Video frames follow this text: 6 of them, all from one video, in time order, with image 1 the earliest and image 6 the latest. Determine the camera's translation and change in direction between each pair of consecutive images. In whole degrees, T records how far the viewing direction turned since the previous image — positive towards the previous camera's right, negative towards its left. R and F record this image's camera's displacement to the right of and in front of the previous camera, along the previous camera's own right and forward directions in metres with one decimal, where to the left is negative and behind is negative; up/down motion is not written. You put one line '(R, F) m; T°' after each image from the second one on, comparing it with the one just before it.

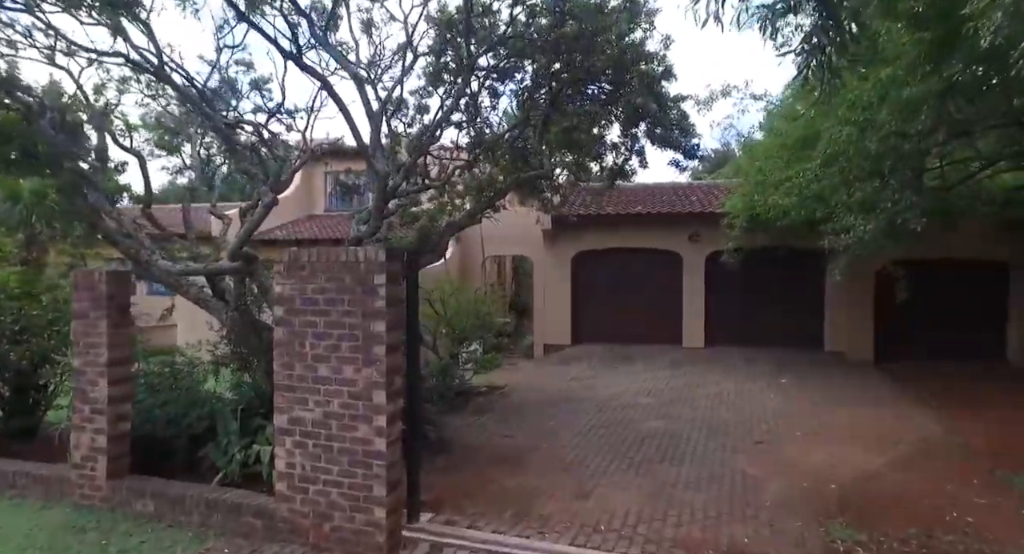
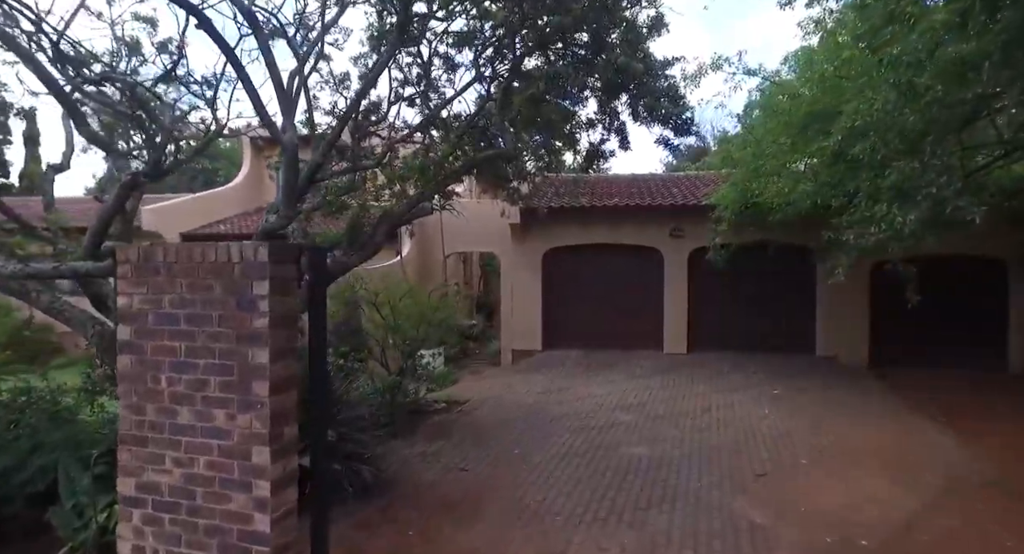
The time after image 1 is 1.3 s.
(+0.2, +1.5) m; +2°
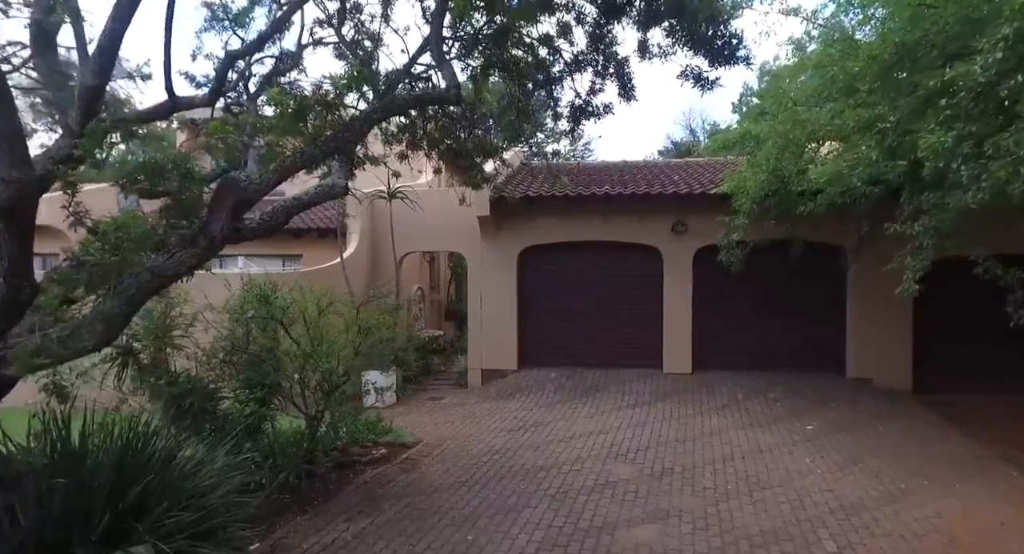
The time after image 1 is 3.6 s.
(+0.3, +2.7) m; +1°
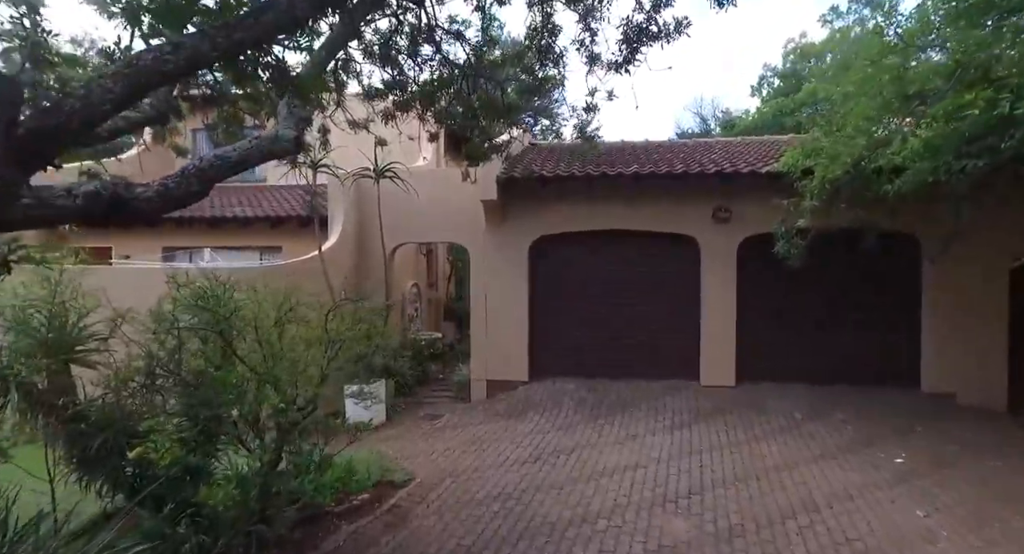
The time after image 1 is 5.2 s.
(-0.2, +1.9) m; 0°
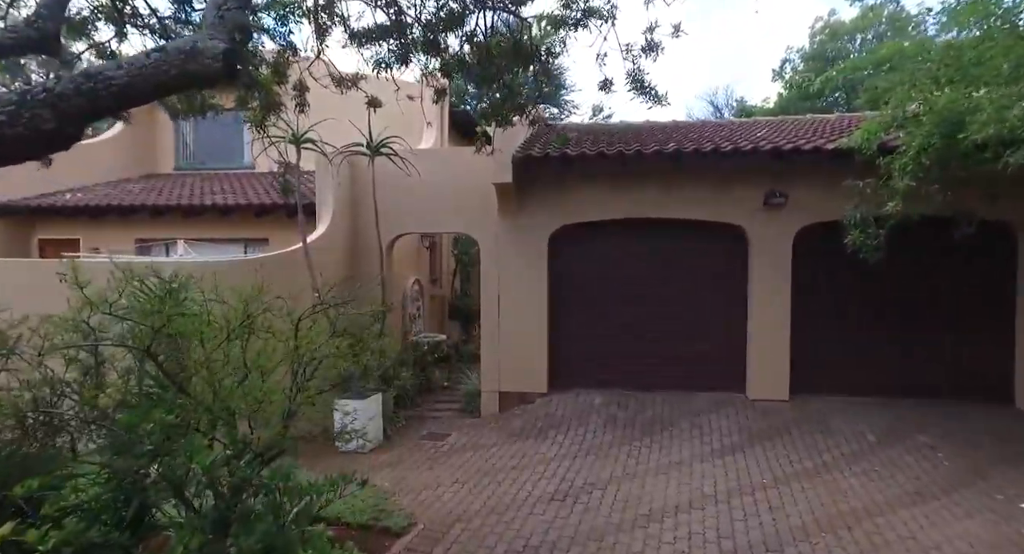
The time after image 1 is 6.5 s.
(-0.2, +1.5) m; 0°
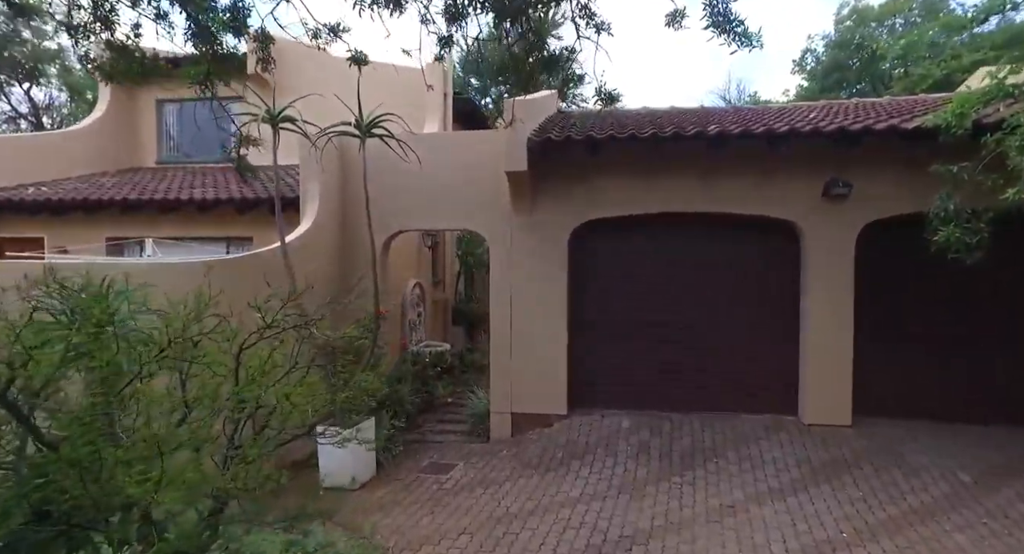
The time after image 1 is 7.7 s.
(-0.1, +1.3) m; 0°
